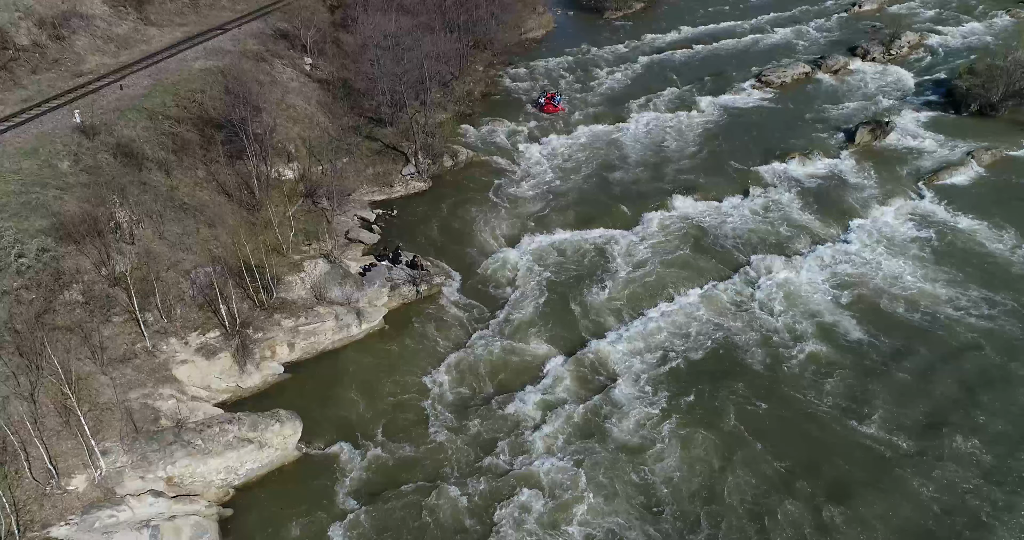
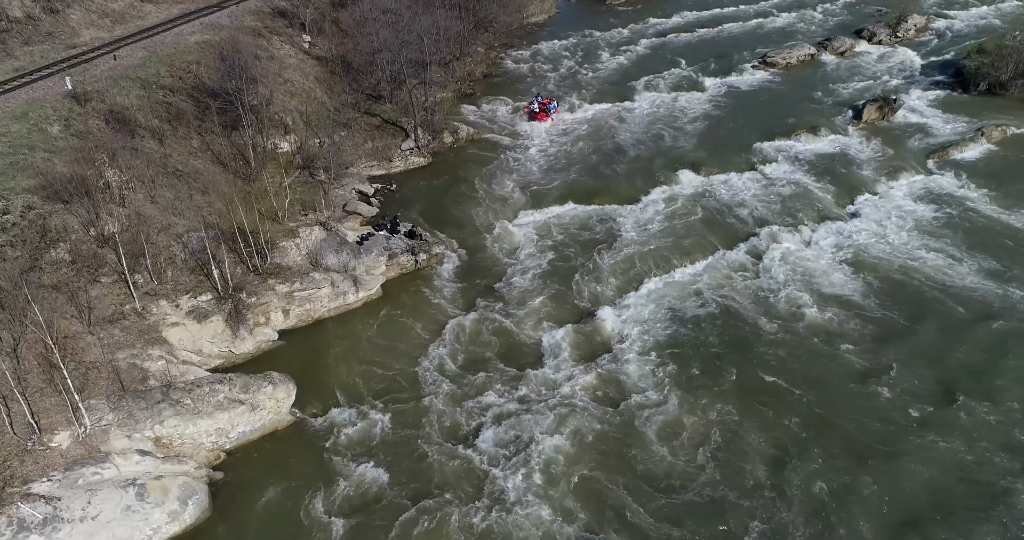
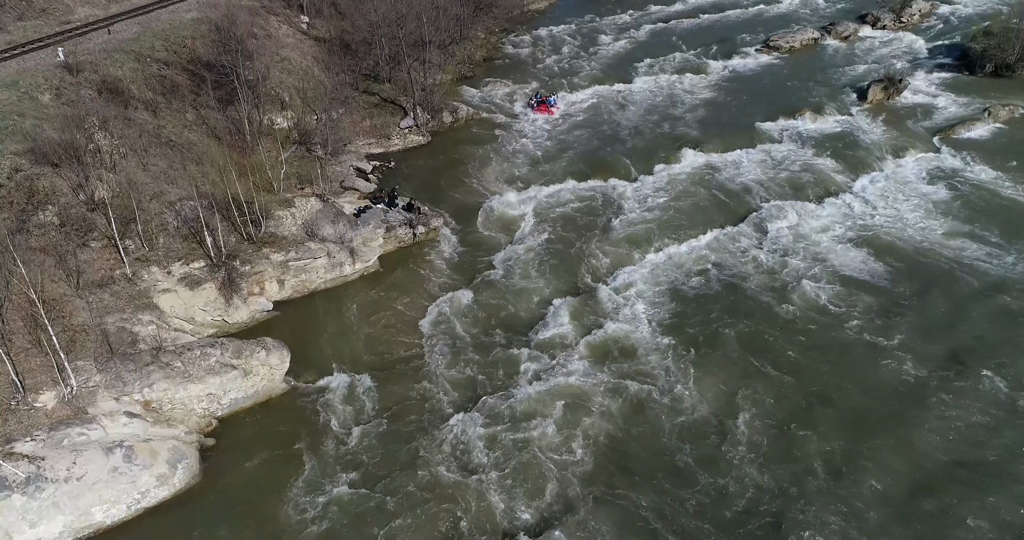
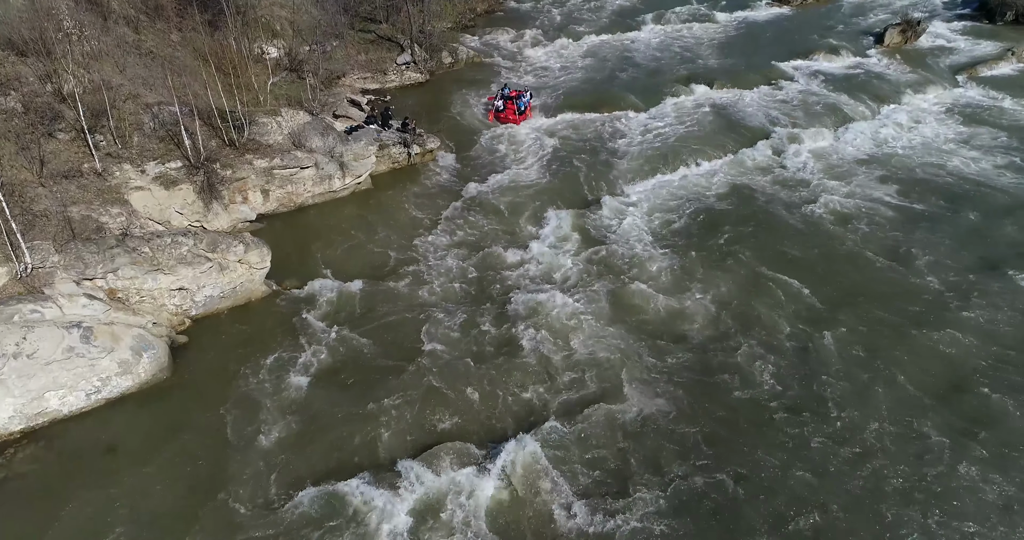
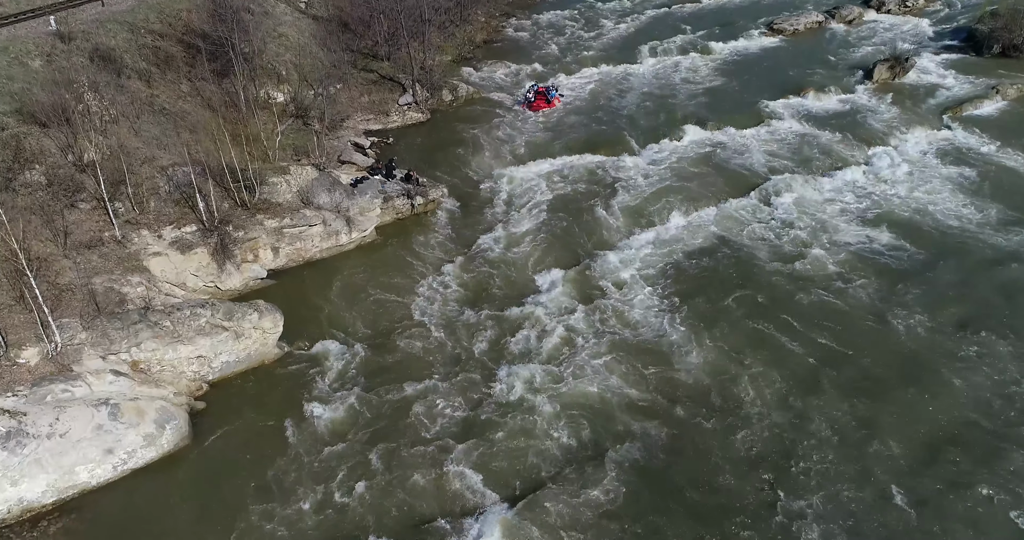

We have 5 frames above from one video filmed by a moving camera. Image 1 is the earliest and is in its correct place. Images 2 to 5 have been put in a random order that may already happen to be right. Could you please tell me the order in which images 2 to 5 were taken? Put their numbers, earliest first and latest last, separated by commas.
2, 3, 5, 4
